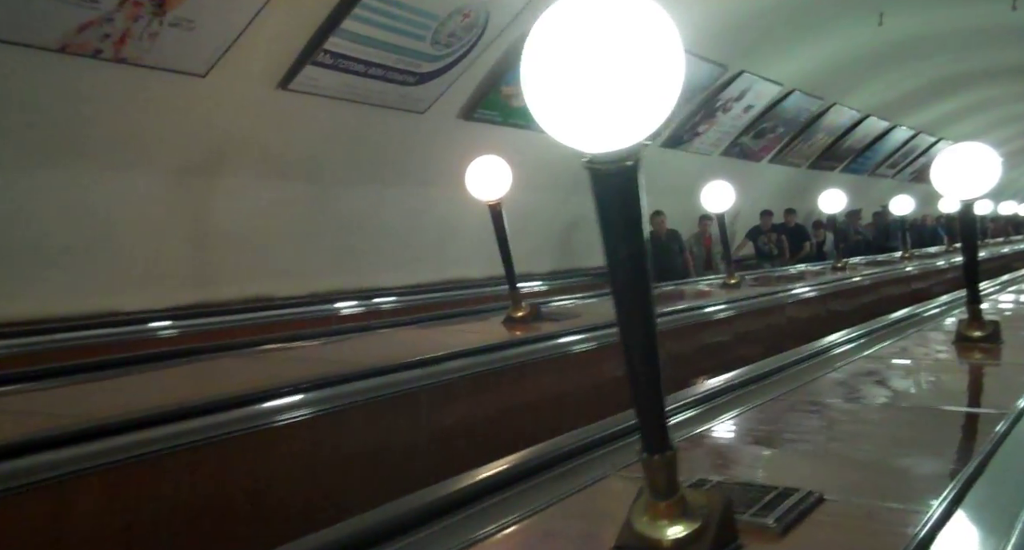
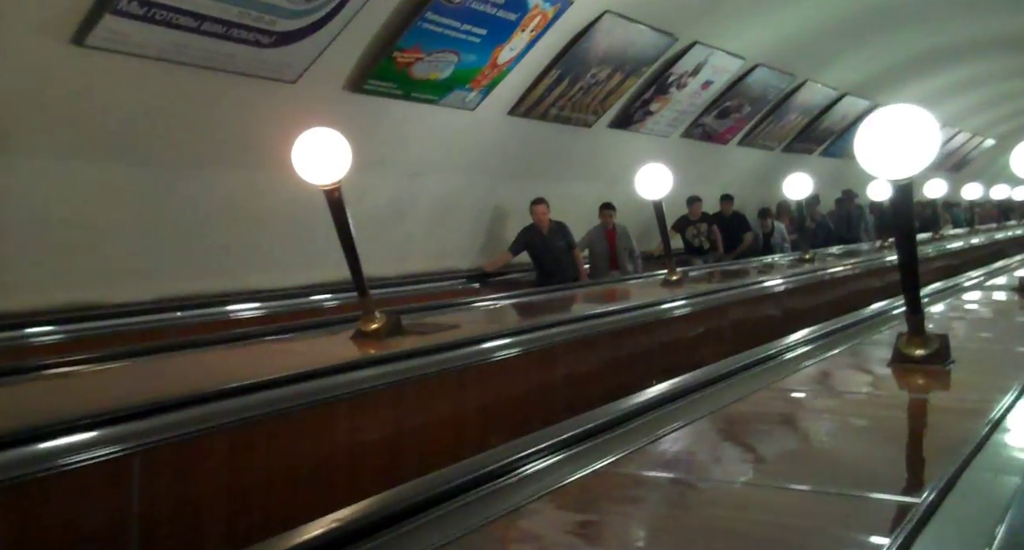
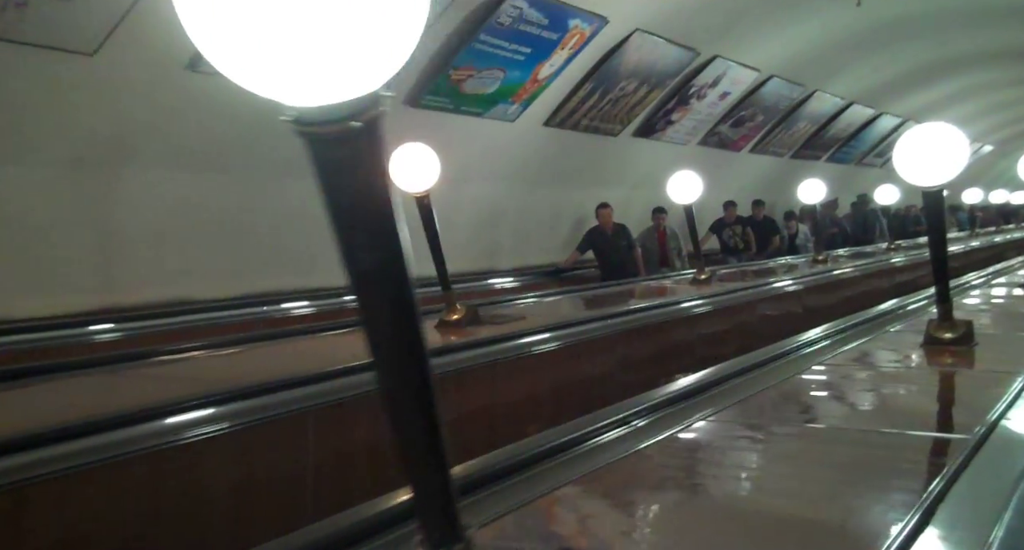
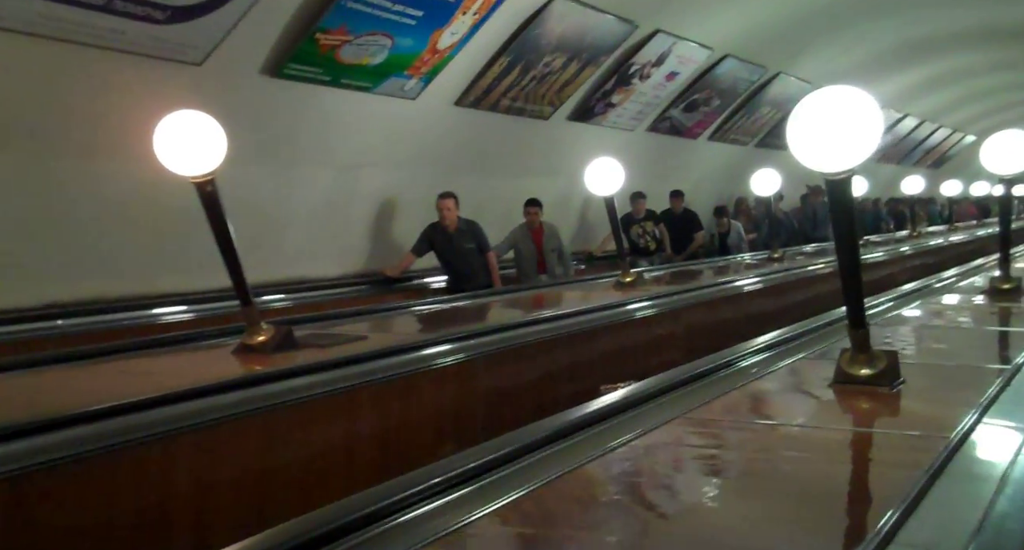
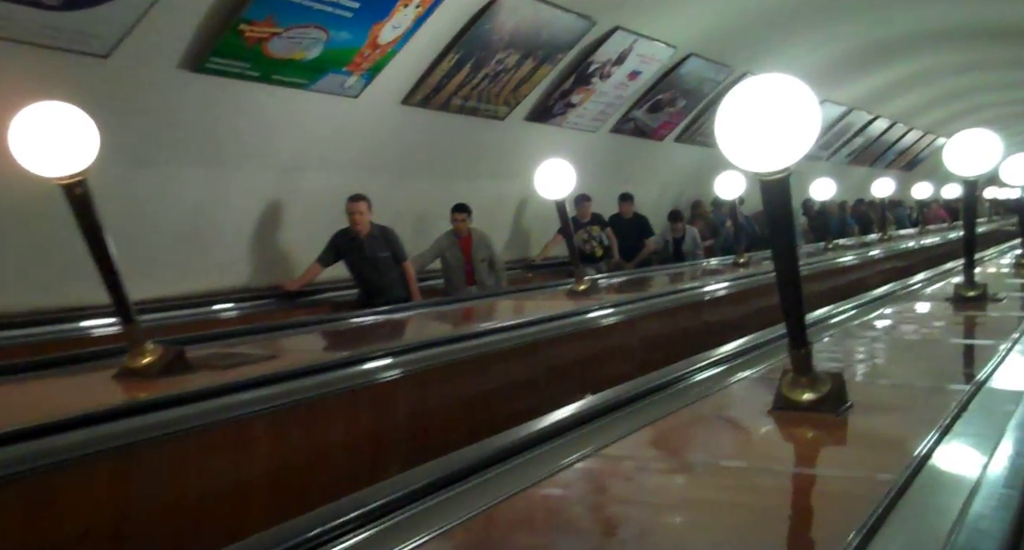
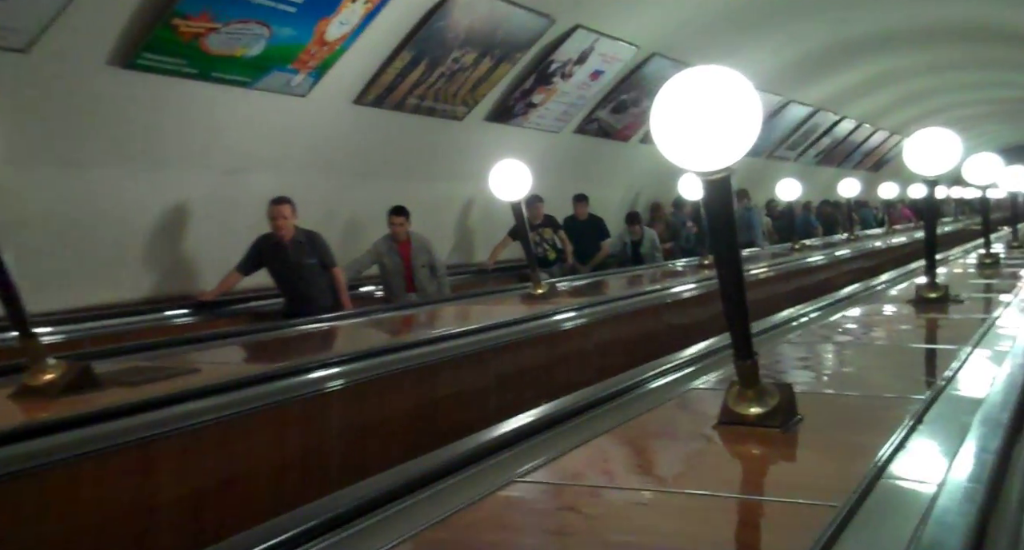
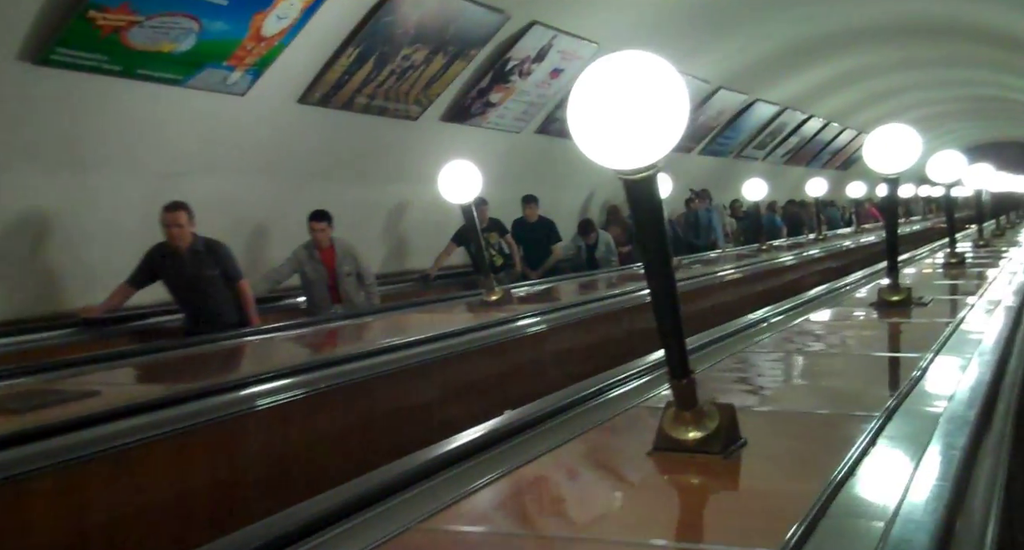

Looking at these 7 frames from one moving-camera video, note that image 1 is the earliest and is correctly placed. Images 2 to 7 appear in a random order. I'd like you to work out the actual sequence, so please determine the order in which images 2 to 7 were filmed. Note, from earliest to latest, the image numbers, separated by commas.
3, 2, 4, 5, 6, 7
